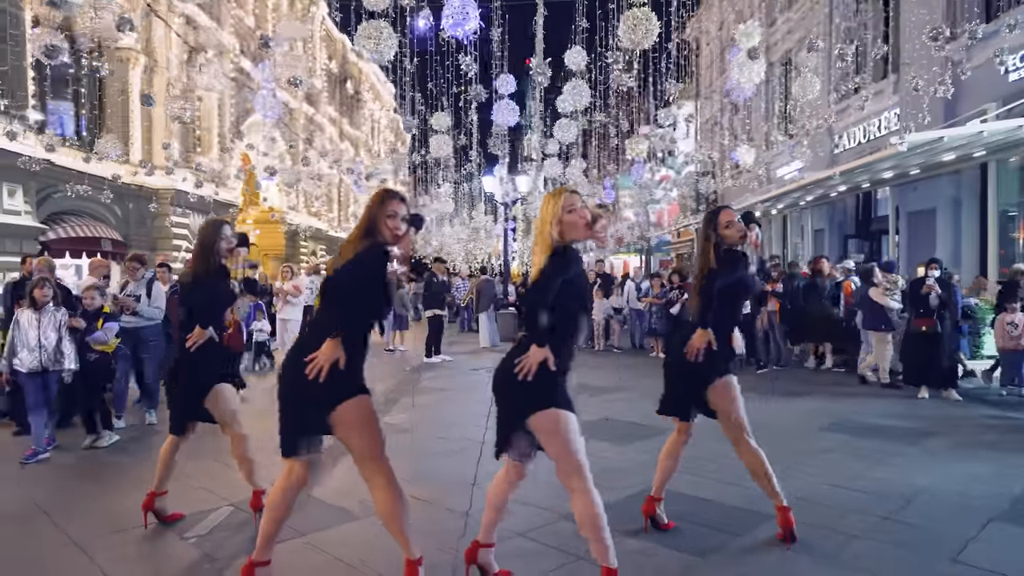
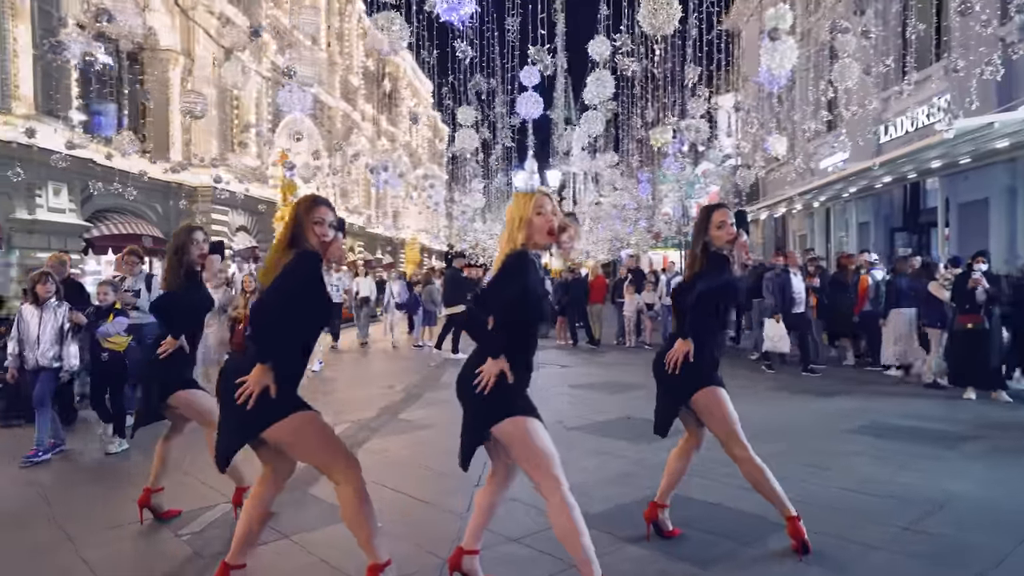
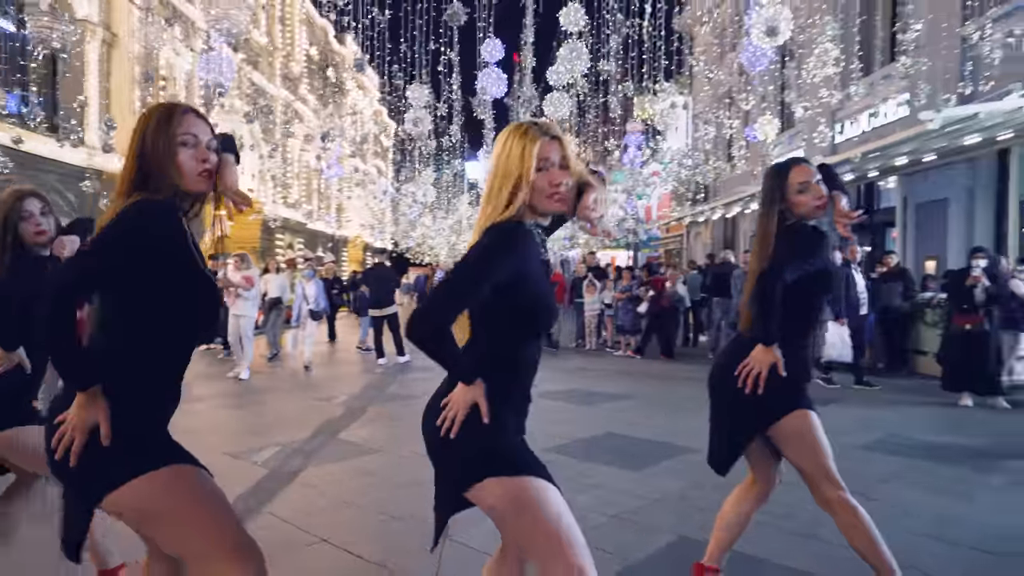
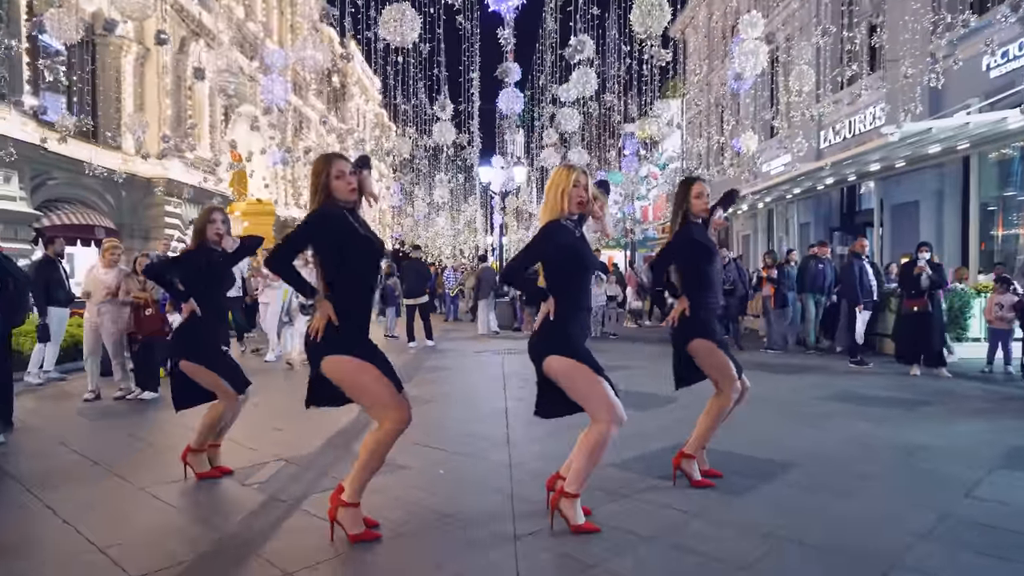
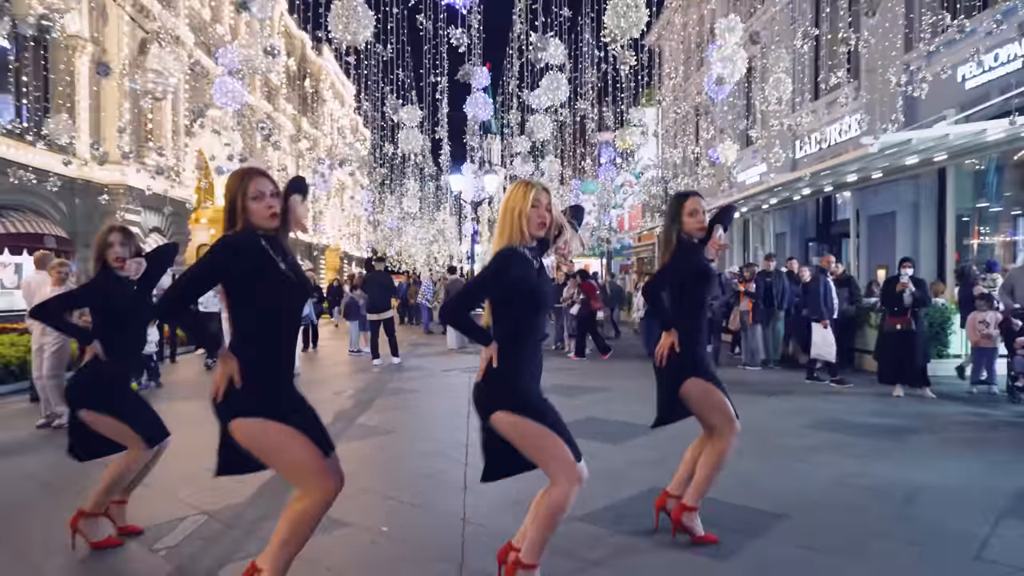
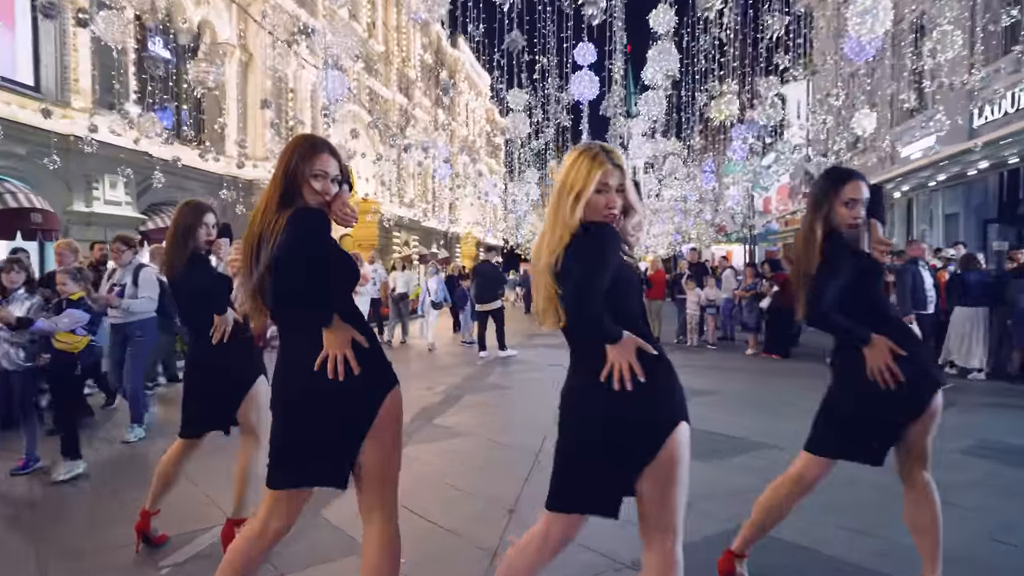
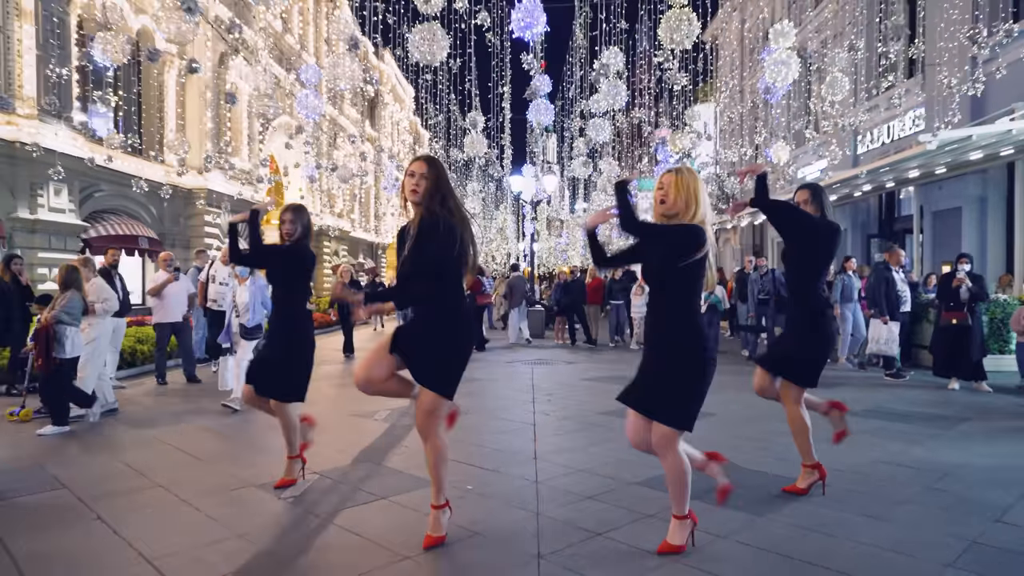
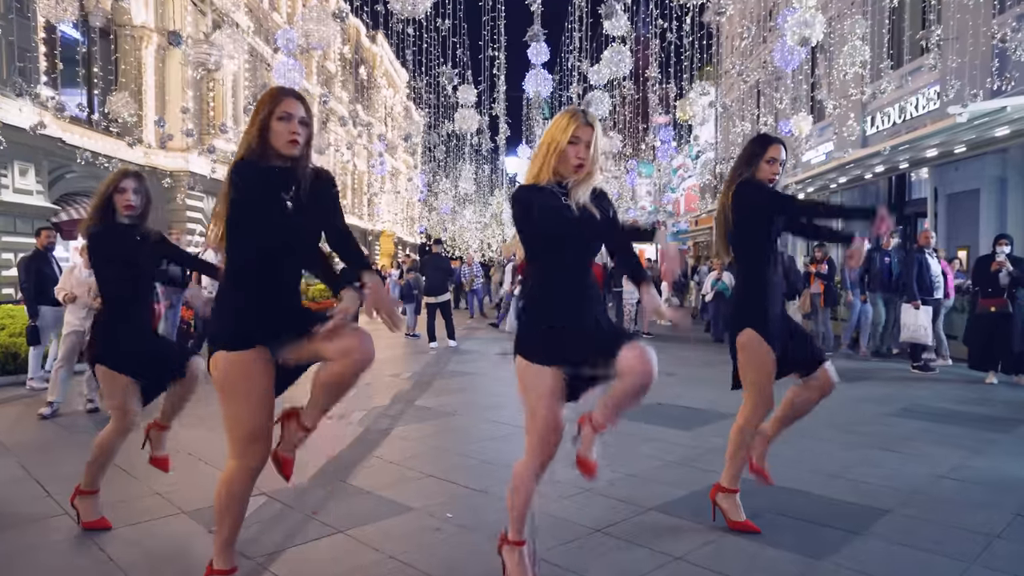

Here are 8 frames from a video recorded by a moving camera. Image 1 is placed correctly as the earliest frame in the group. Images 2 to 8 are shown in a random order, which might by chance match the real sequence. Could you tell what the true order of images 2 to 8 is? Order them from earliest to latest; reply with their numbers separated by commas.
2, 6, 3, 5, 4, 8, 7
